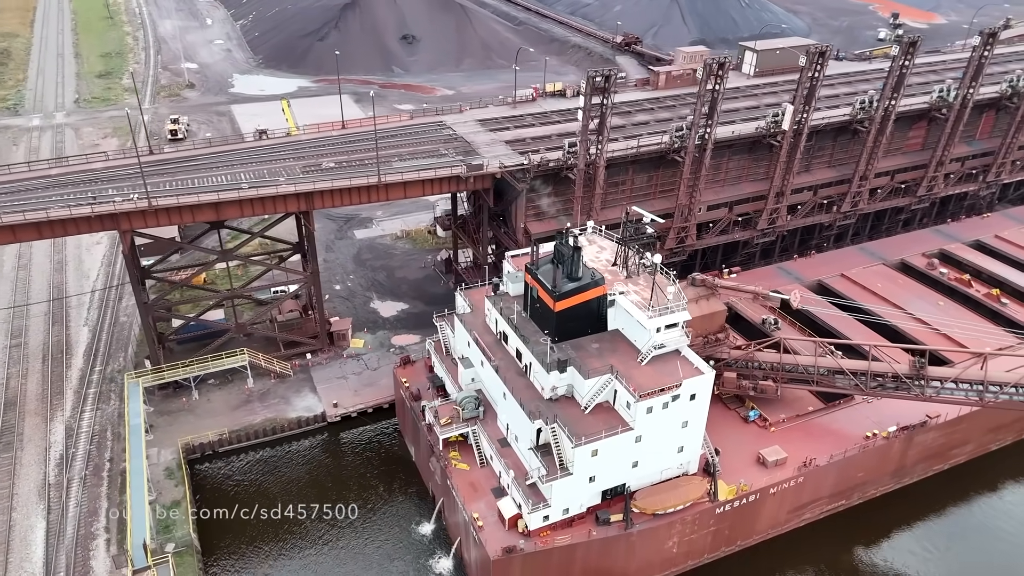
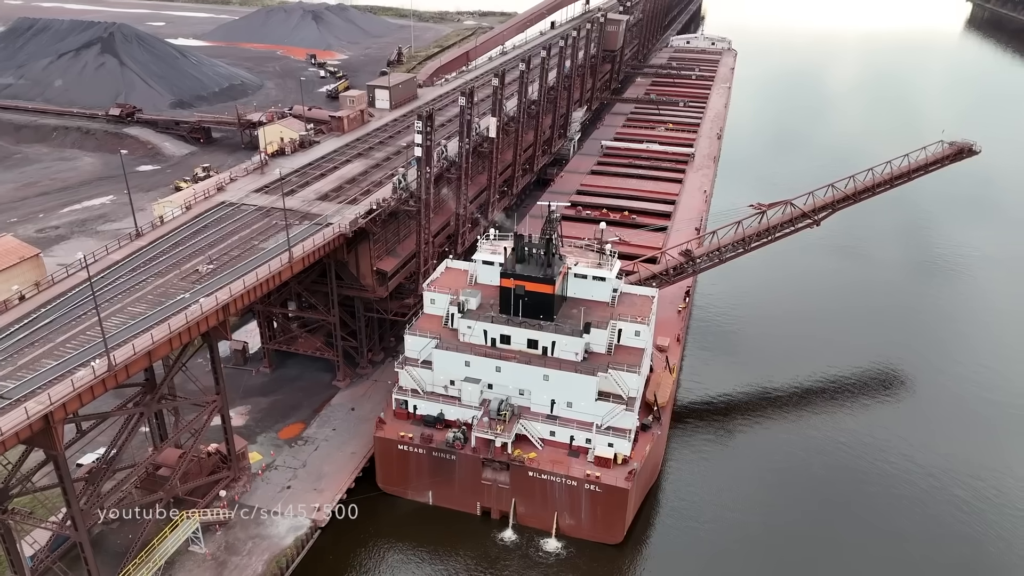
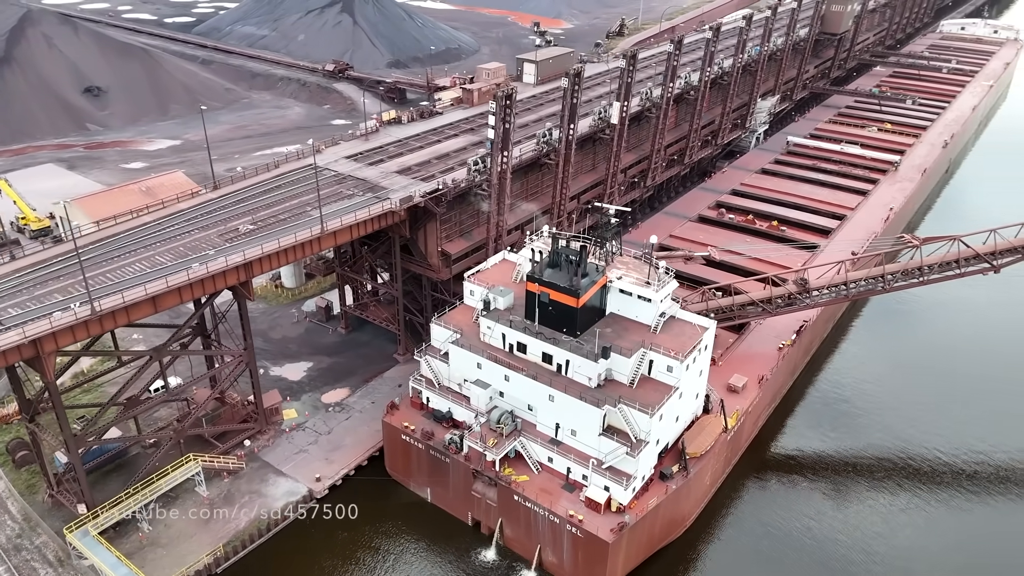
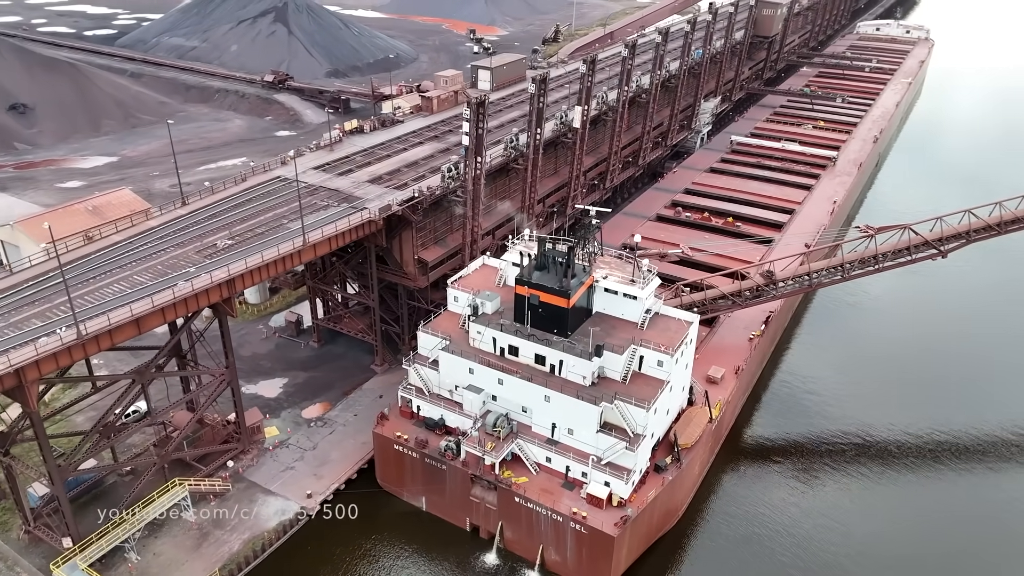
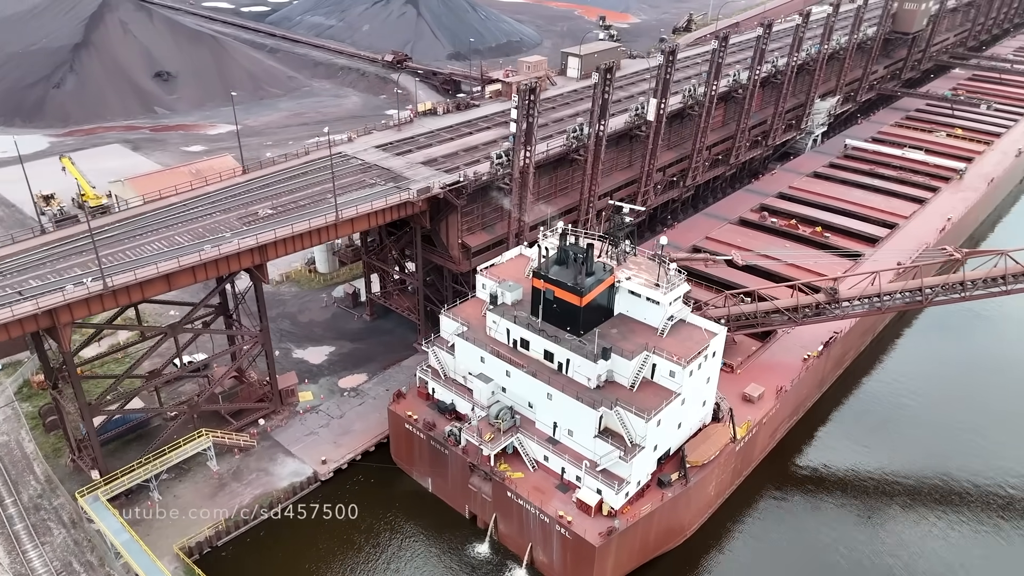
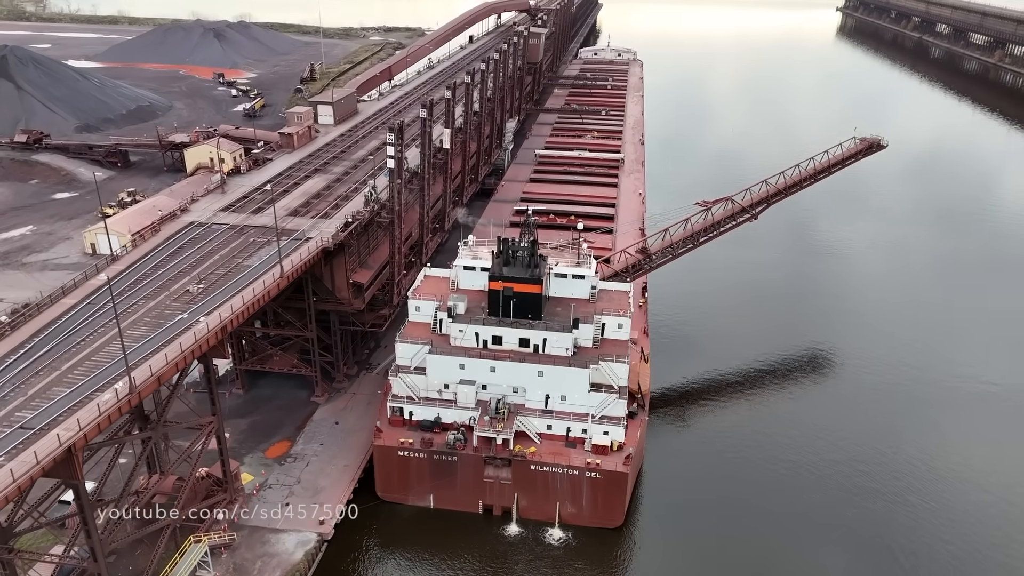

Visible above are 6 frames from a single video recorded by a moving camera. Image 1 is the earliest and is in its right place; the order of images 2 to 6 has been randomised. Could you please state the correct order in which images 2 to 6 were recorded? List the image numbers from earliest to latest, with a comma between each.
5, 3, 4, 2, 6
